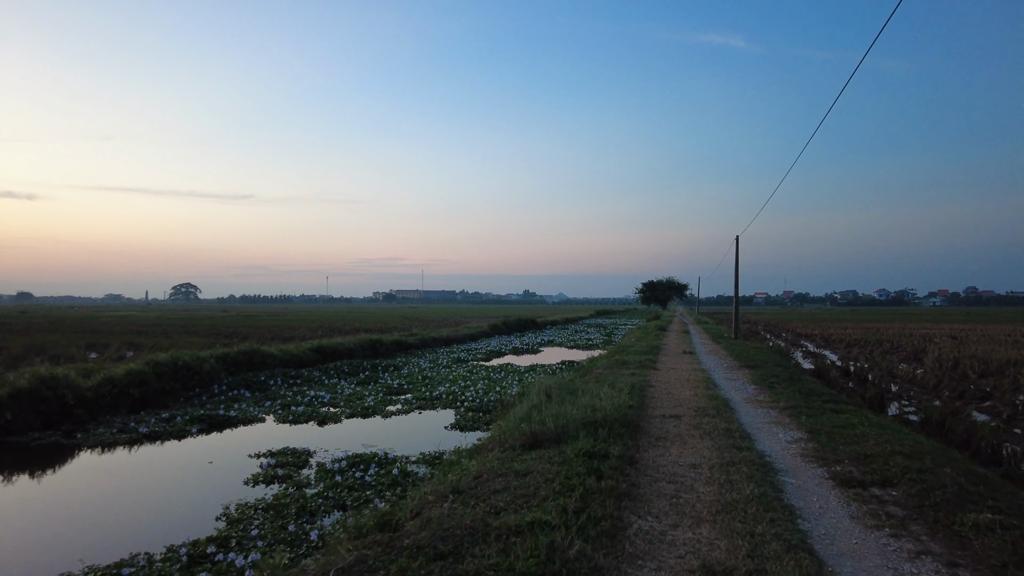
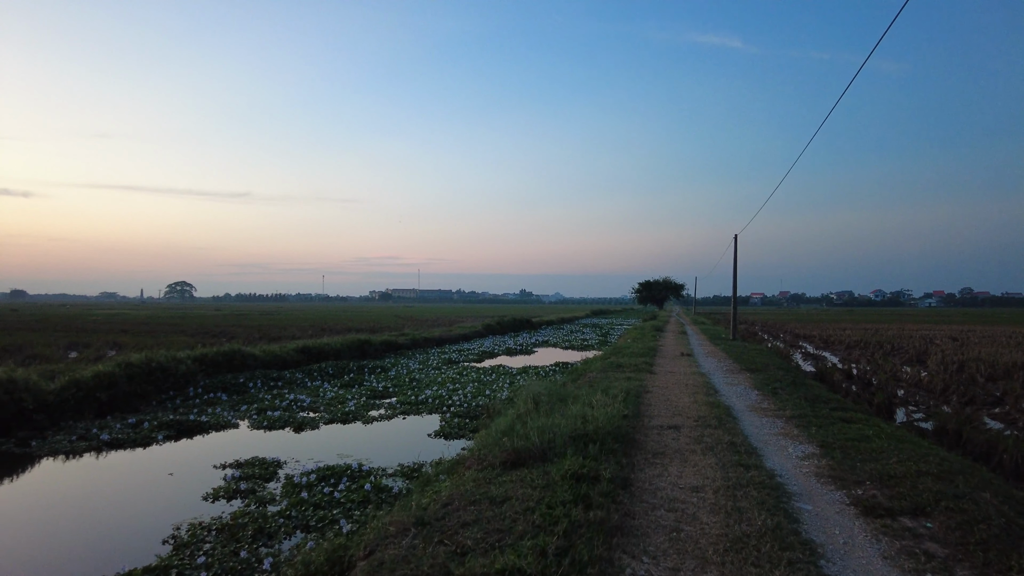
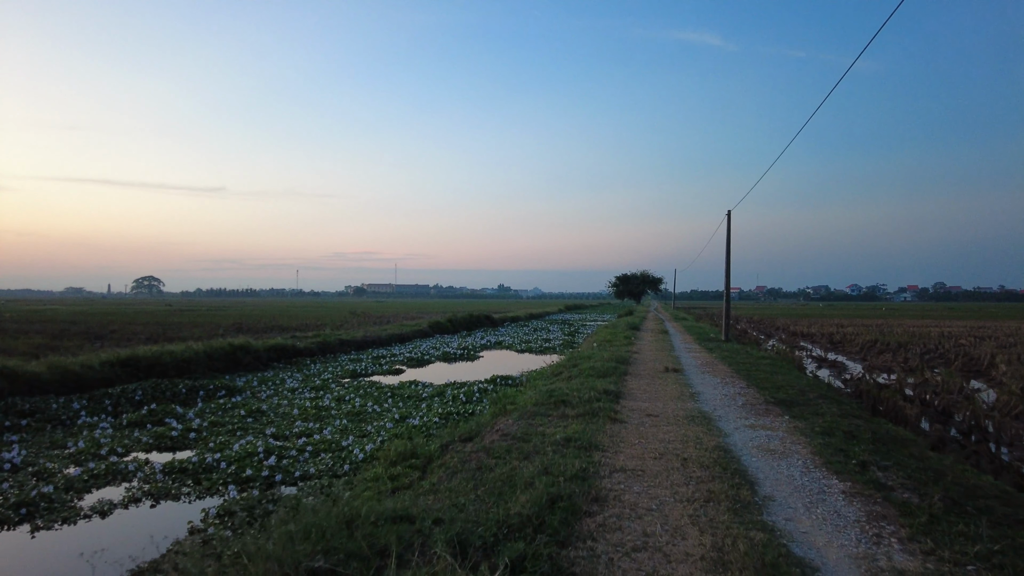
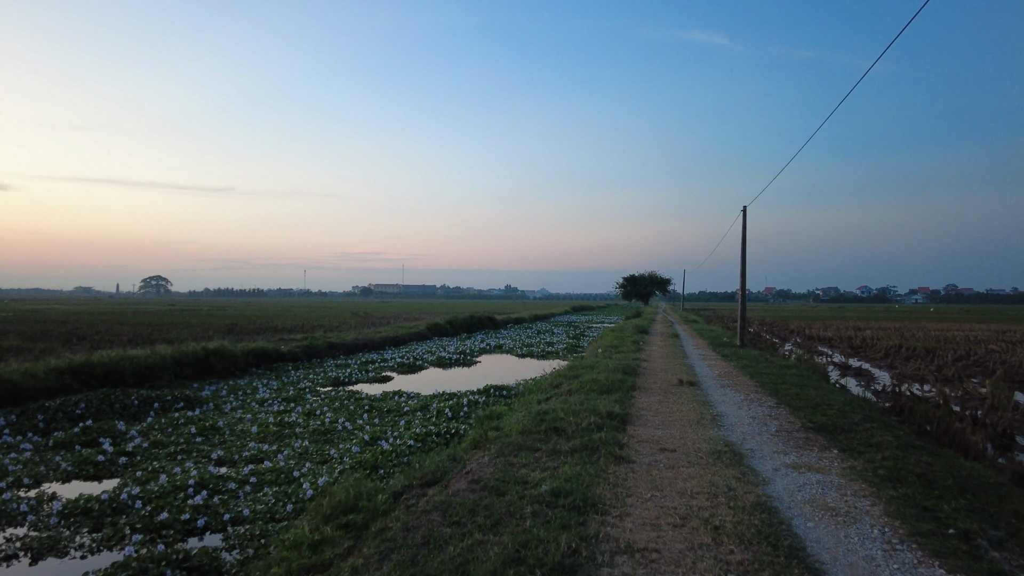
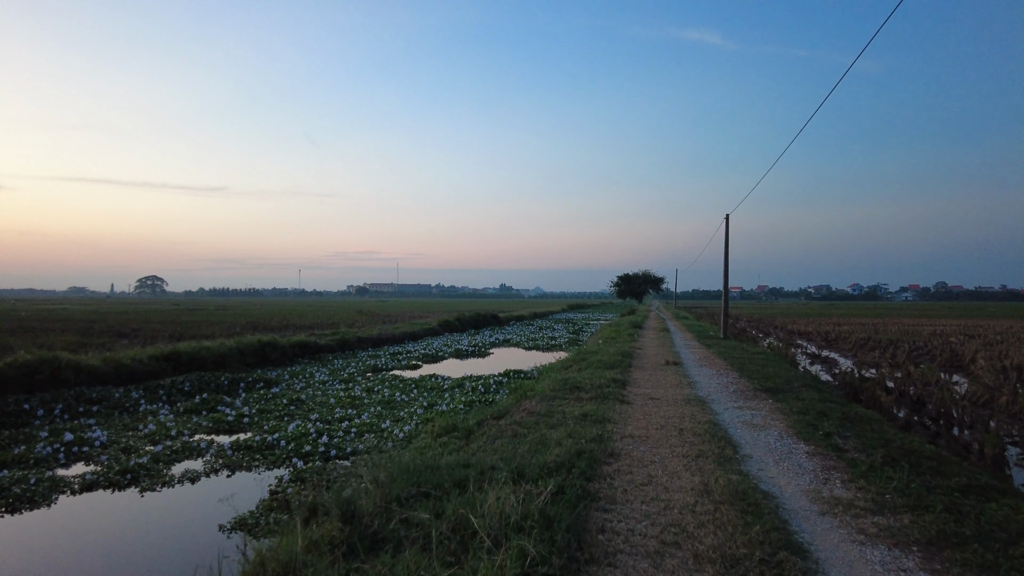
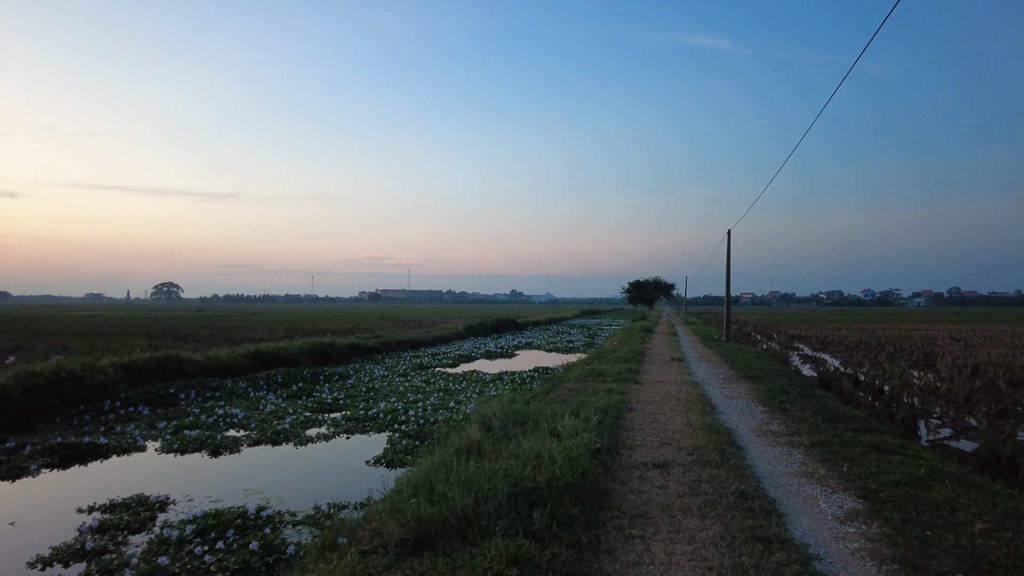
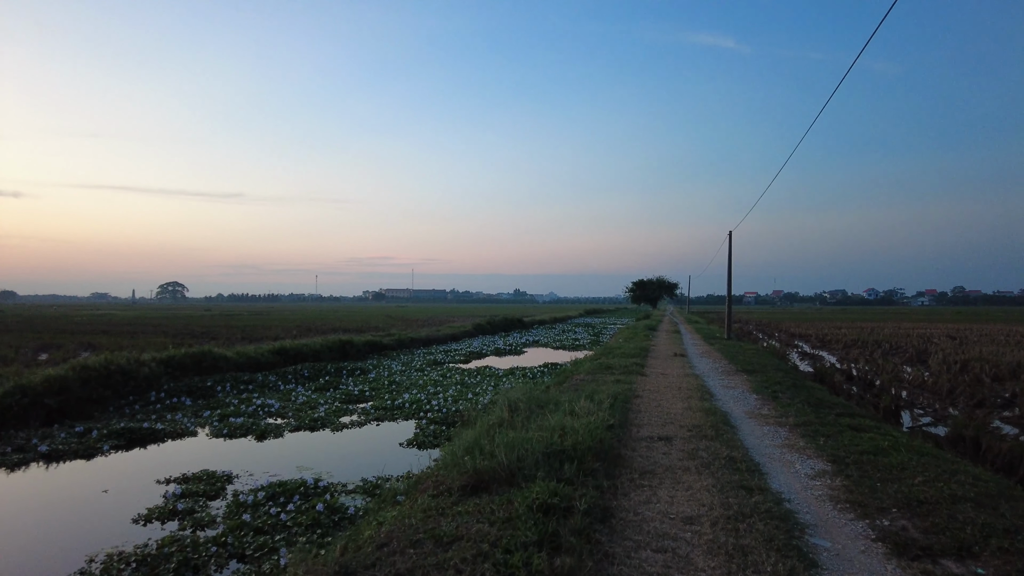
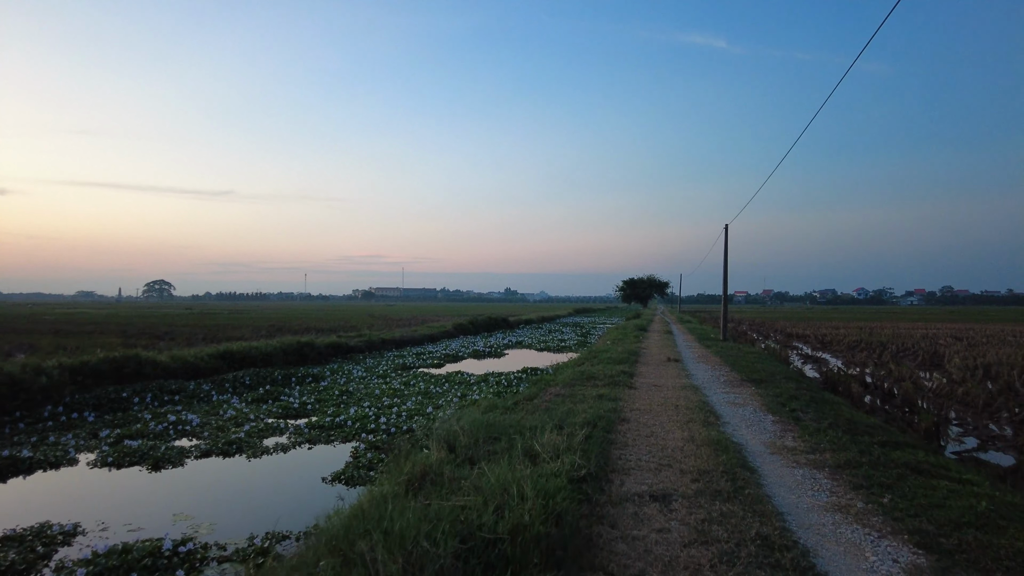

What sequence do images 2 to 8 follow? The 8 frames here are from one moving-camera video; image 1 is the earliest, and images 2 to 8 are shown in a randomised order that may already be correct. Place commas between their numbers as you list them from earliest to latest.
2, 7, 6, 8, 5, 3, 4
